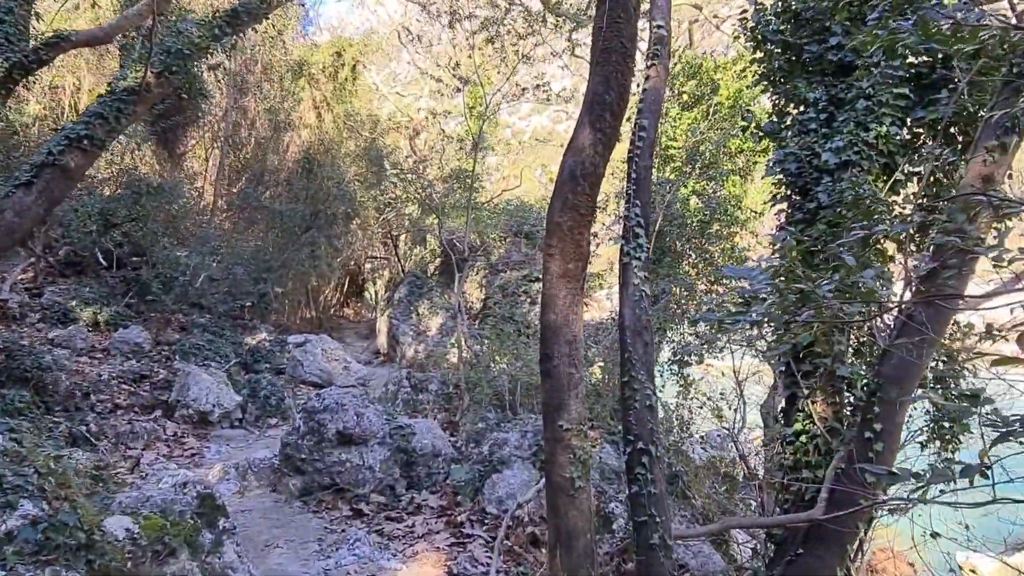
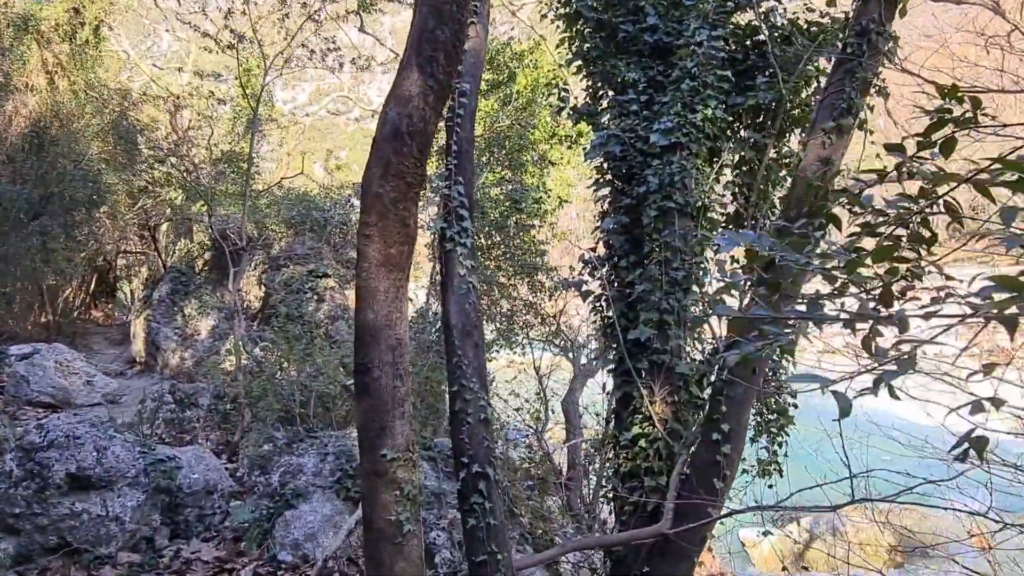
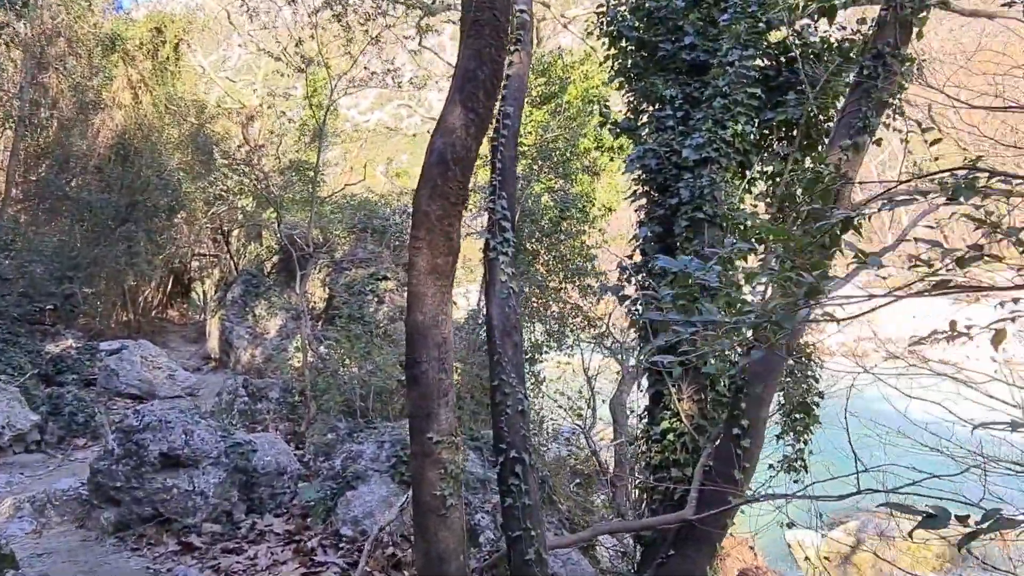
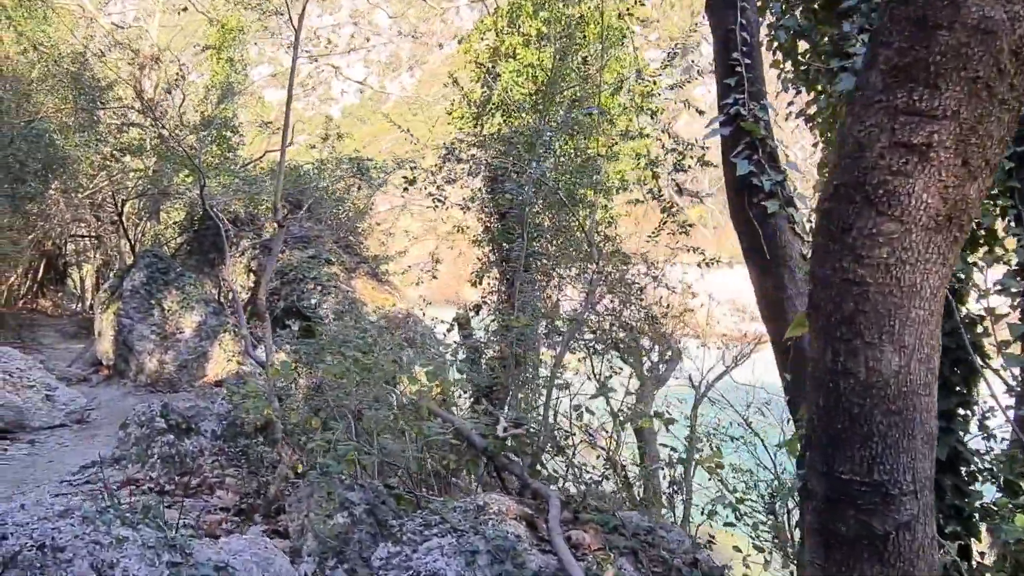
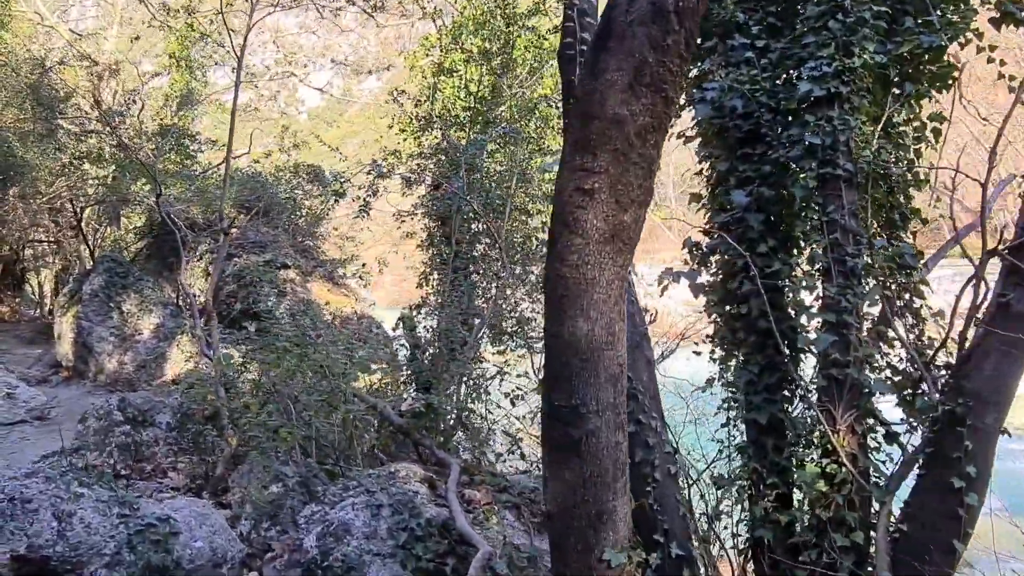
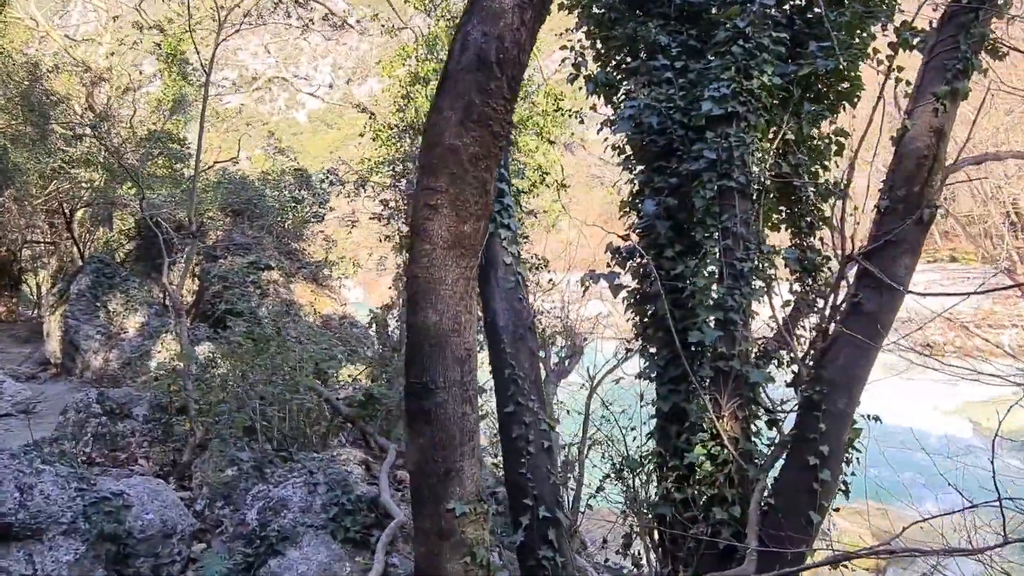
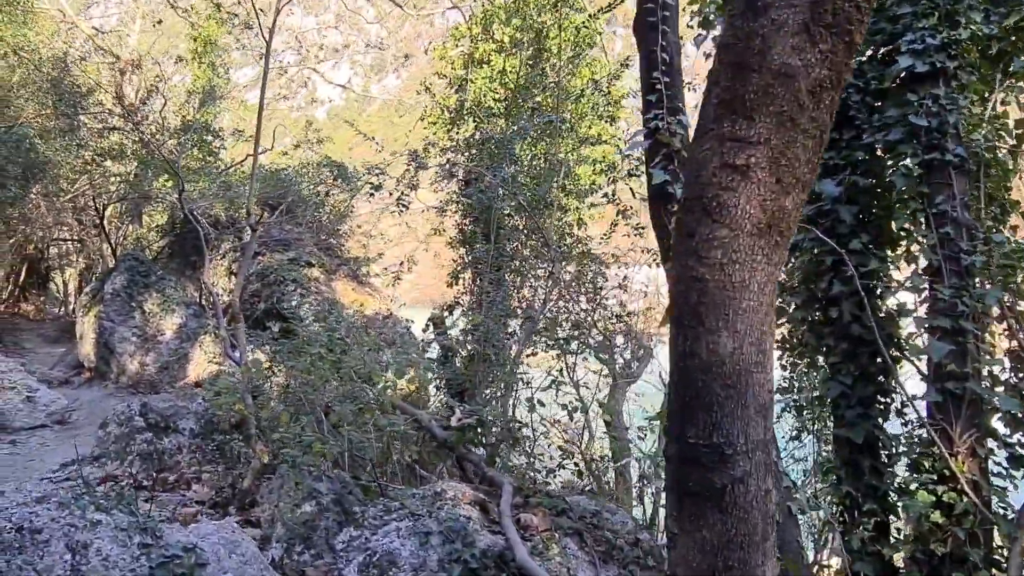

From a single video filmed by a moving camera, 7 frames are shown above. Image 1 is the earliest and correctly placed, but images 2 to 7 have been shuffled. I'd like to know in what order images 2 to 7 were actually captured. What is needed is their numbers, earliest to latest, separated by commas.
3, 2, 6, 5, 7, 4
